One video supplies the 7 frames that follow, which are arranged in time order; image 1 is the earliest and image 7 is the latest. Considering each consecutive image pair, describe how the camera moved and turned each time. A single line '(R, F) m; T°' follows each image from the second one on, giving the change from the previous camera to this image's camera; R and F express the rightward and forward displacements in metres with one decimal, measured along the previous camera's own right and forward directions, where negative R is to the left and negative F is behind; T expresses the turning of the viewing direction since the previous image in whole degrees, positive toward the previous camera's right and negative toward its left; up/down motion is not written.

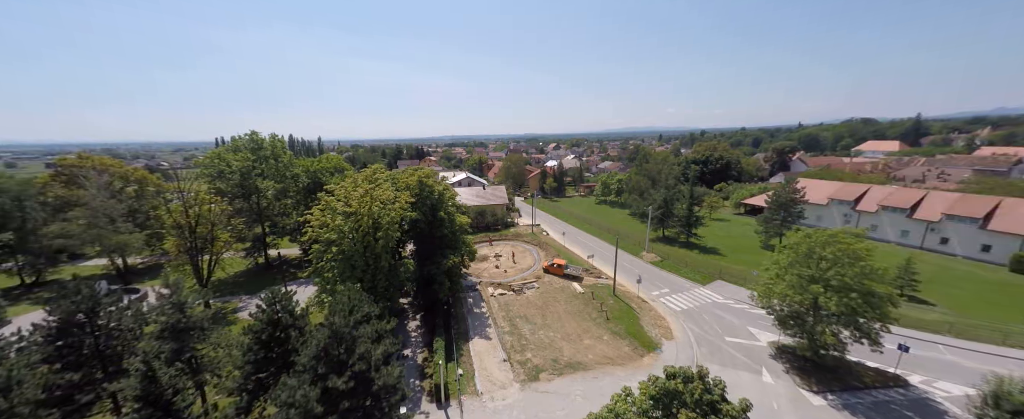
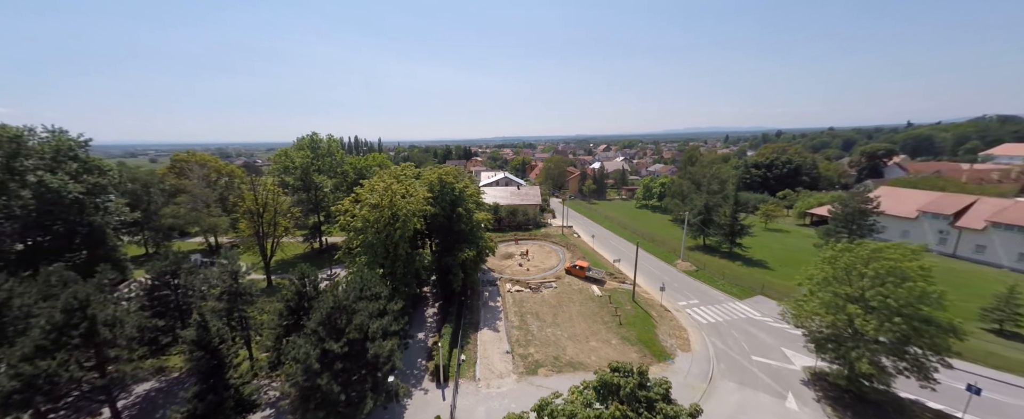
(+2.7, -0.5) m; -9°
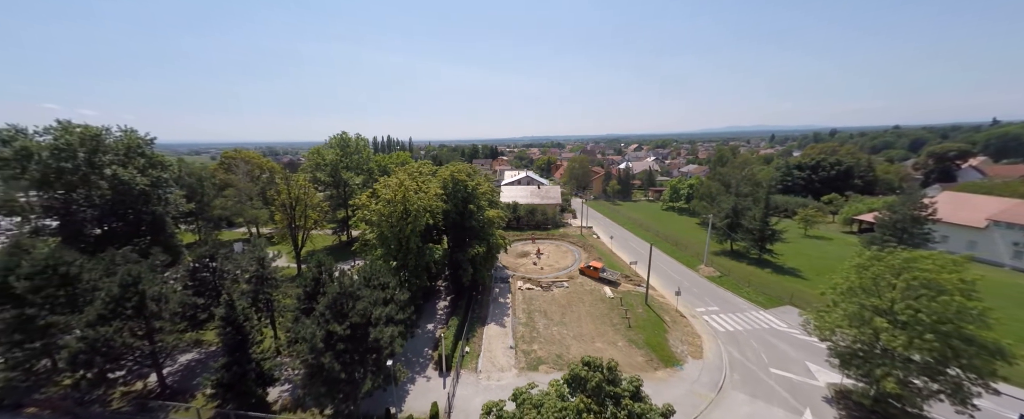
(+1.4, -0.3) m; -5°
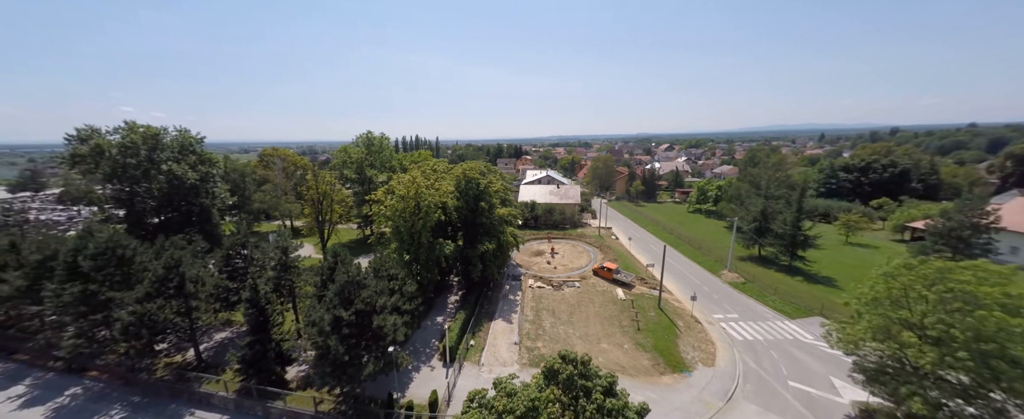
(+1.3, -0.2) m; -5°
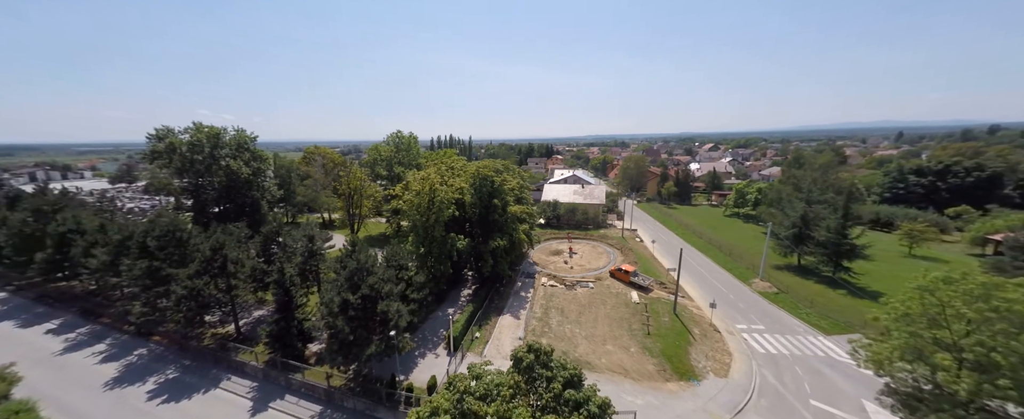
(+1.8, -0.3) m; -6°
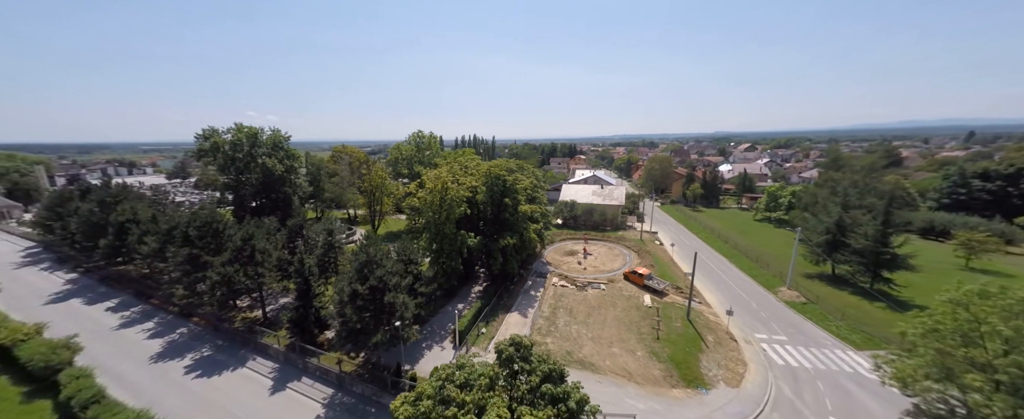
(+1.1, -0.2) m; -5°
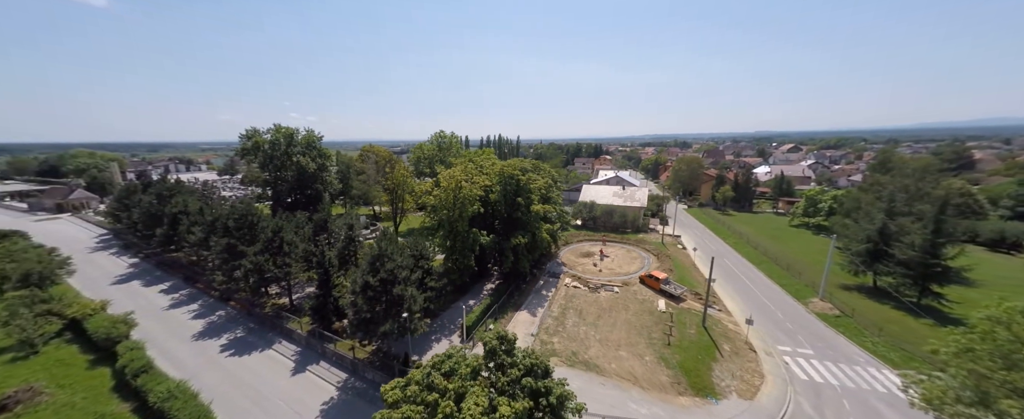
(+1.1, -0.2) m; -5°
